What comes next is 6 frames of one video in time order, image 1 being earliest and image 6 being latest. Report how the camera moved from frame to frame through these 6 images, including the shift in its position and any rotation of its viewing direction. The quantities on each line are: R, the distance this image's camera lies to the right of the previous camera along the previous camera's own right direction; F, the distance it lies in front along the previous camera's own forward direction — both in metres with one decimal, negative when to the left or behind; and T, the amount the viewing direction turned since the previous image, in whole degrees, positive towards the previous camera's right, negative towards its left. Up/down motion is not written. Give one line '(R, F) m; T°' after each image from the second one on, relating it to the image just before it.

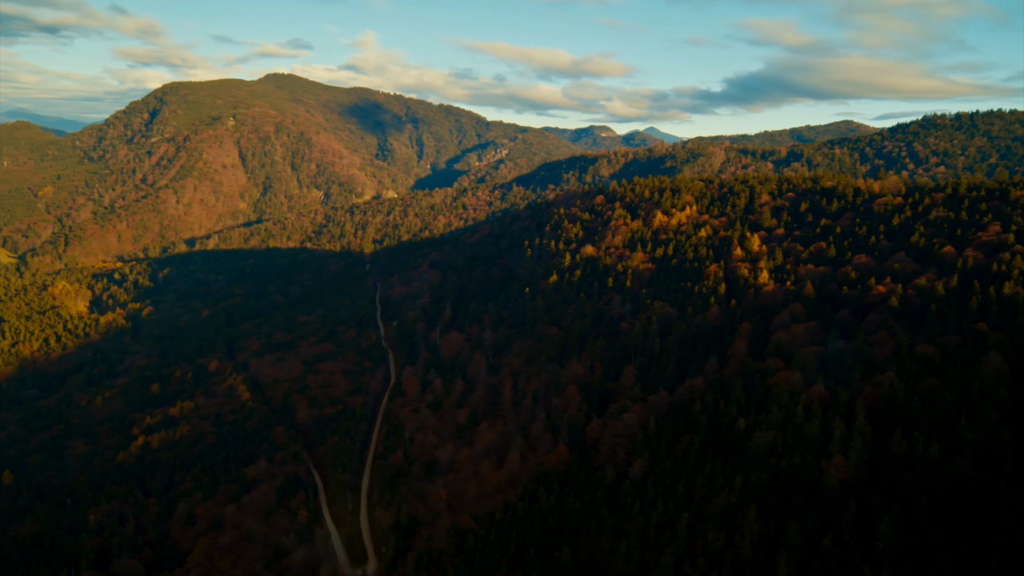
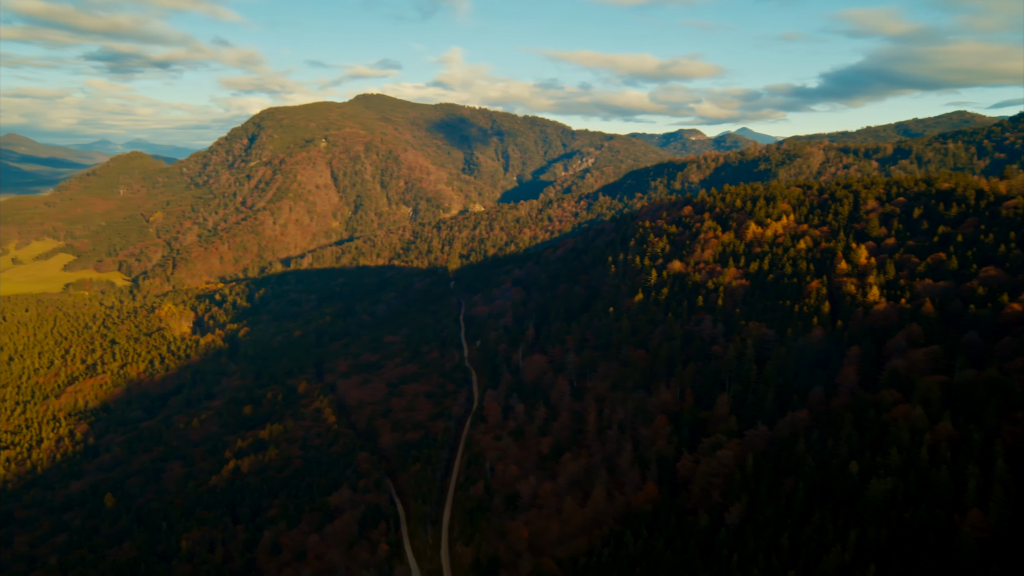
(+1.2, +5.0) m; -7°
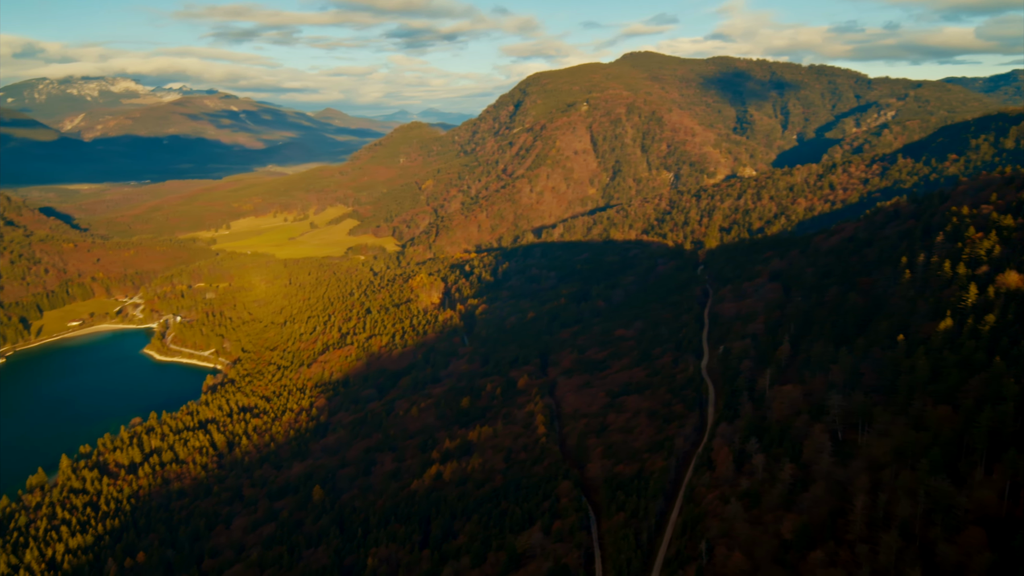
(+3.8, +24.7) m; -21°
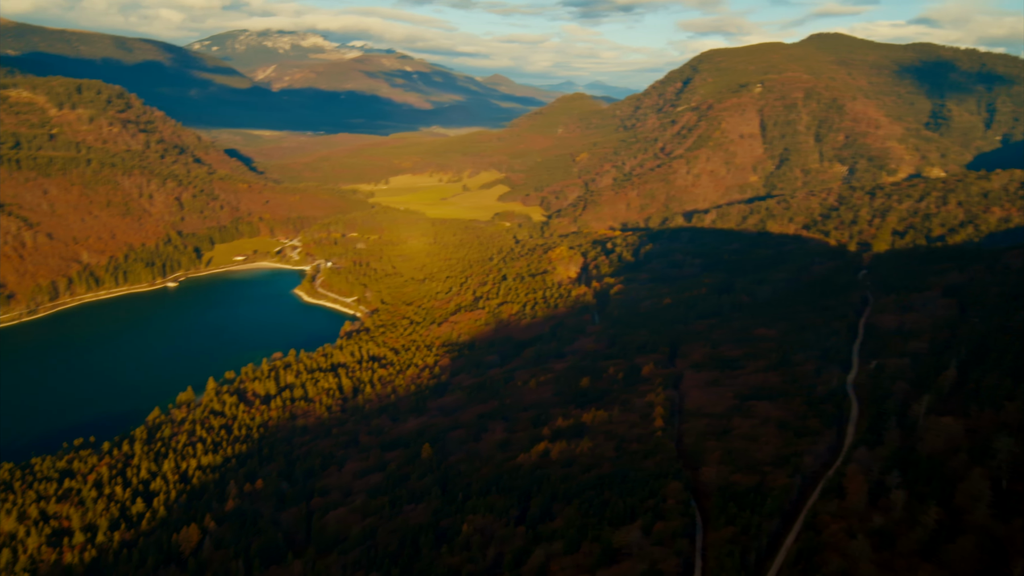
(+2.4, +5.0) m; -11°
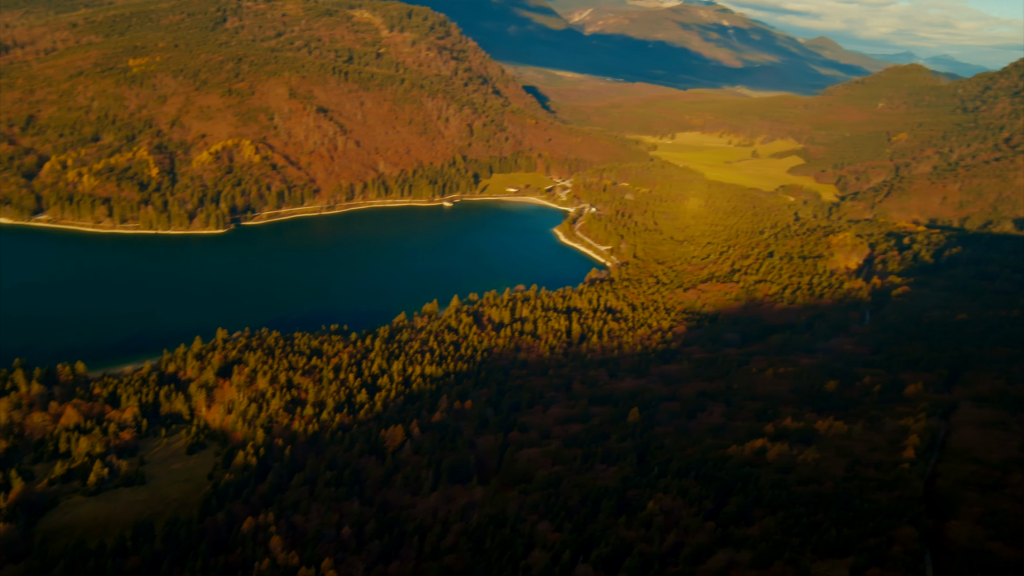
(+4.5, +7.4) m; -20°
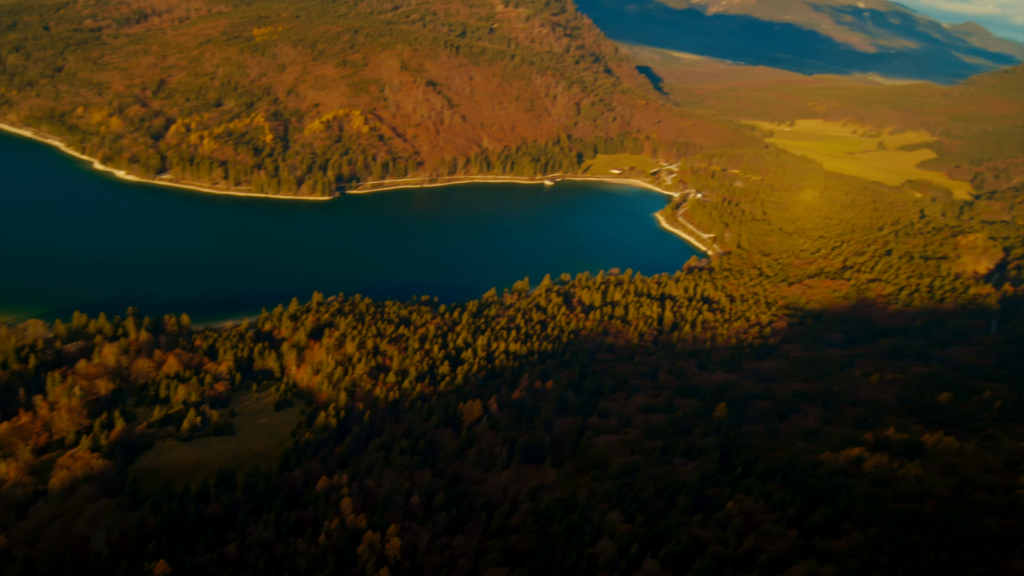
(+2.0, +2.4) m; -8°
